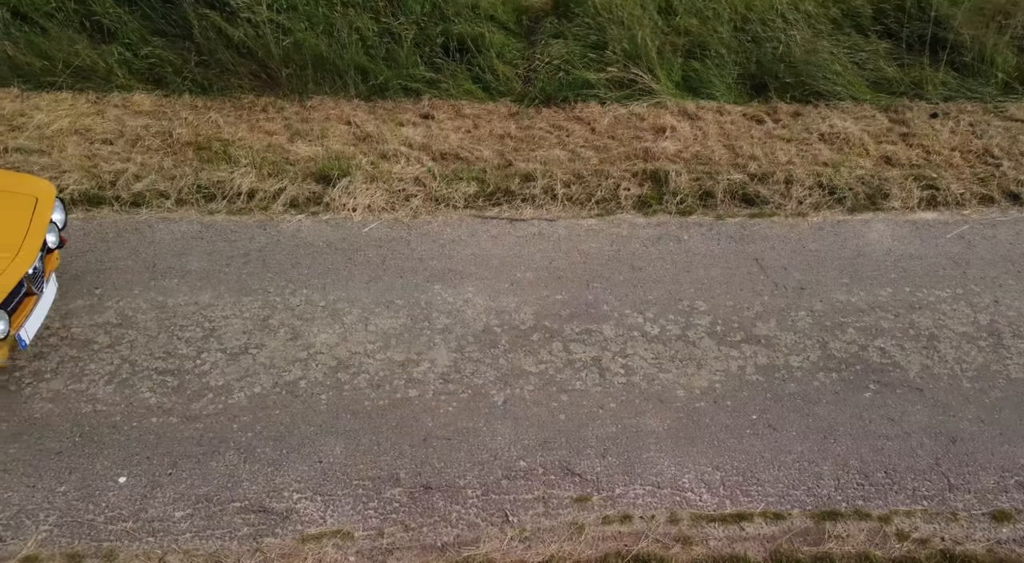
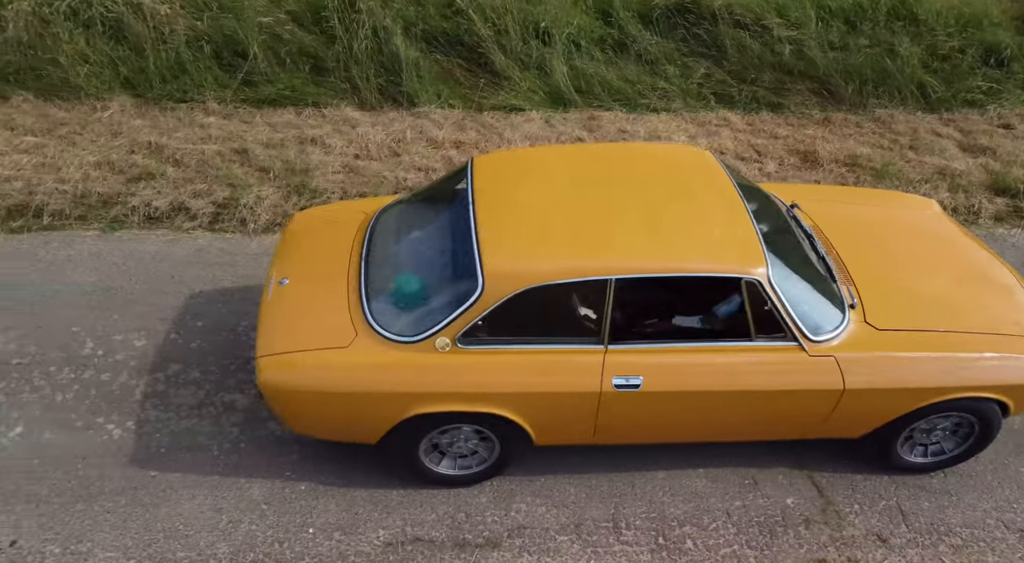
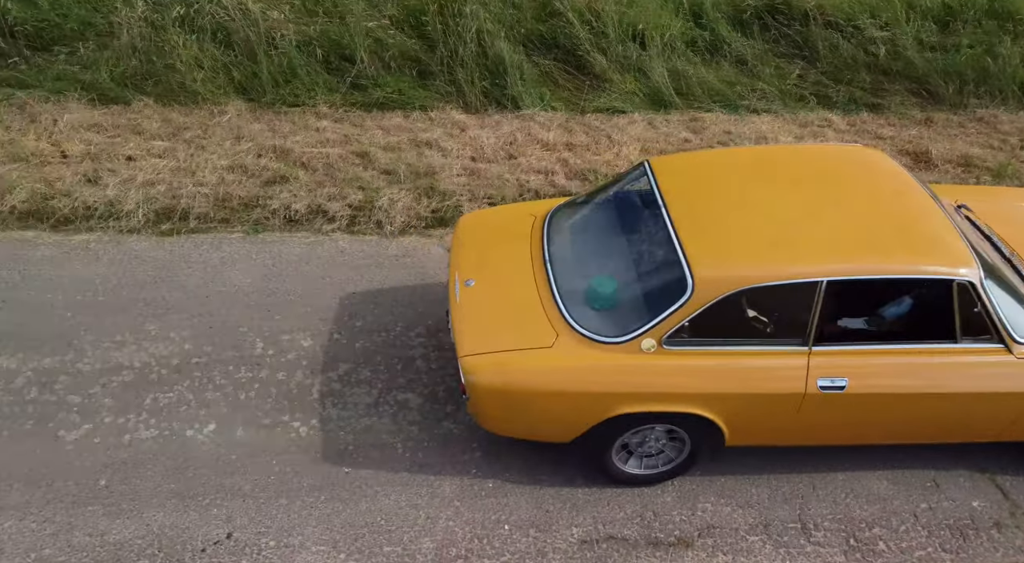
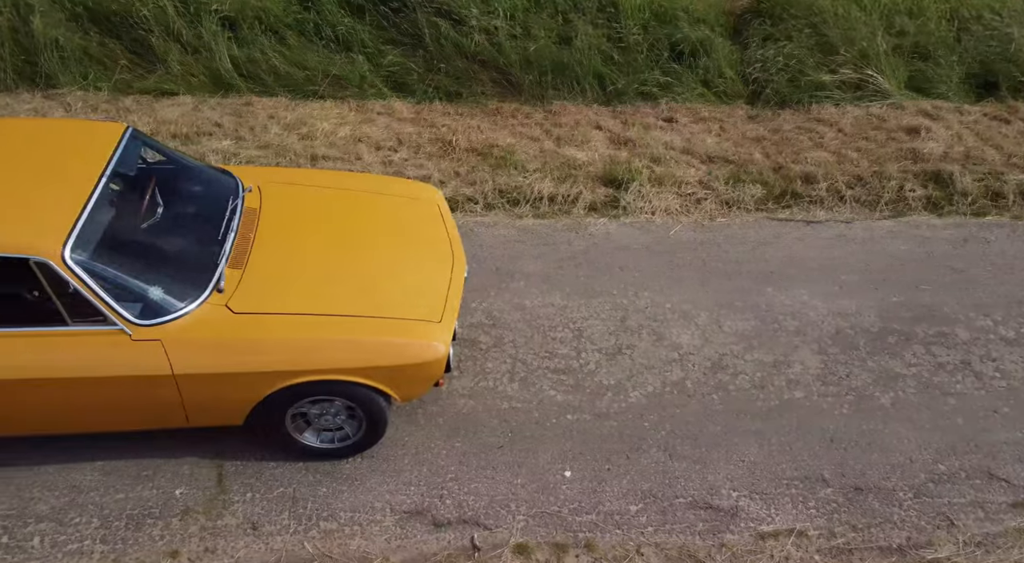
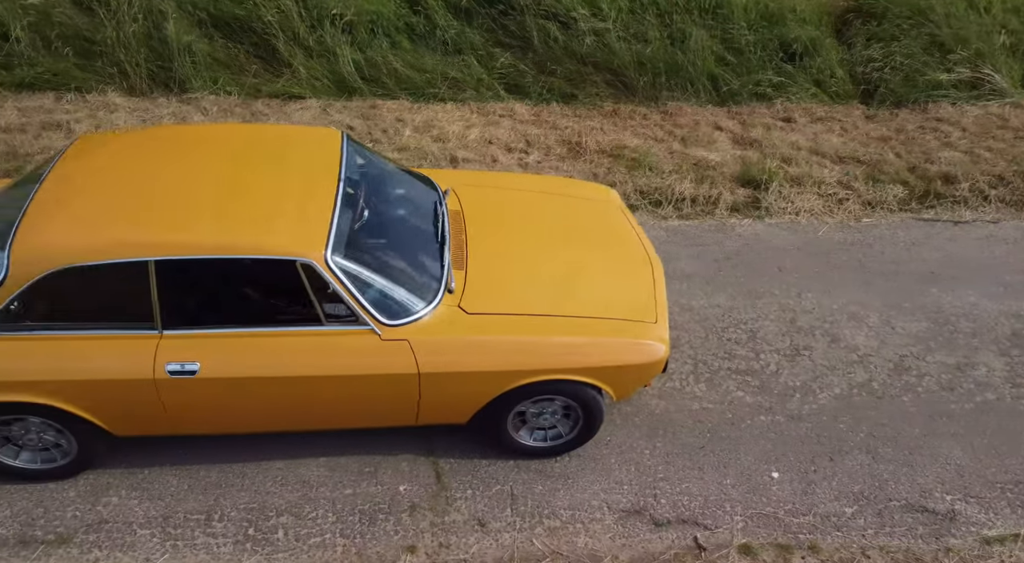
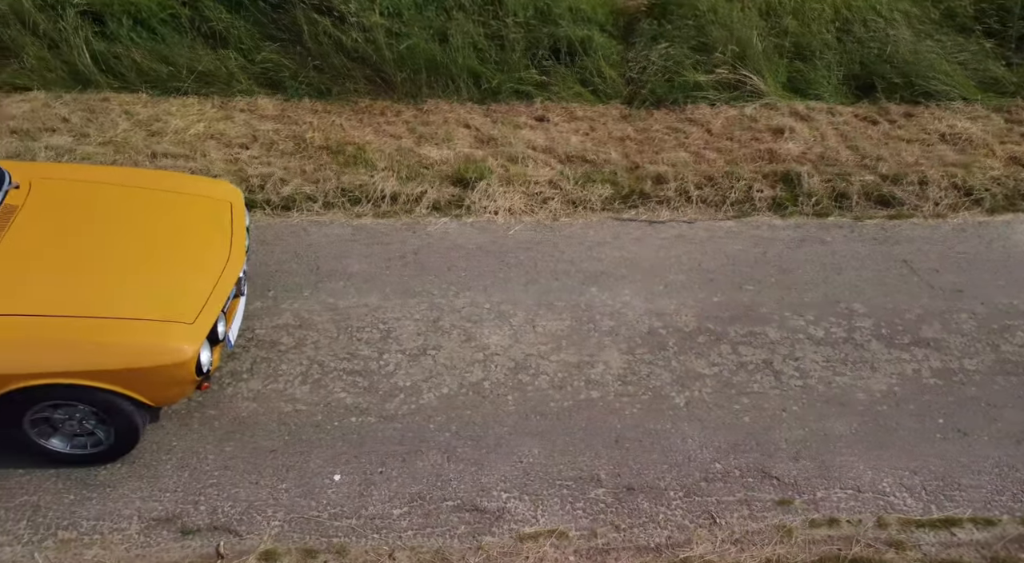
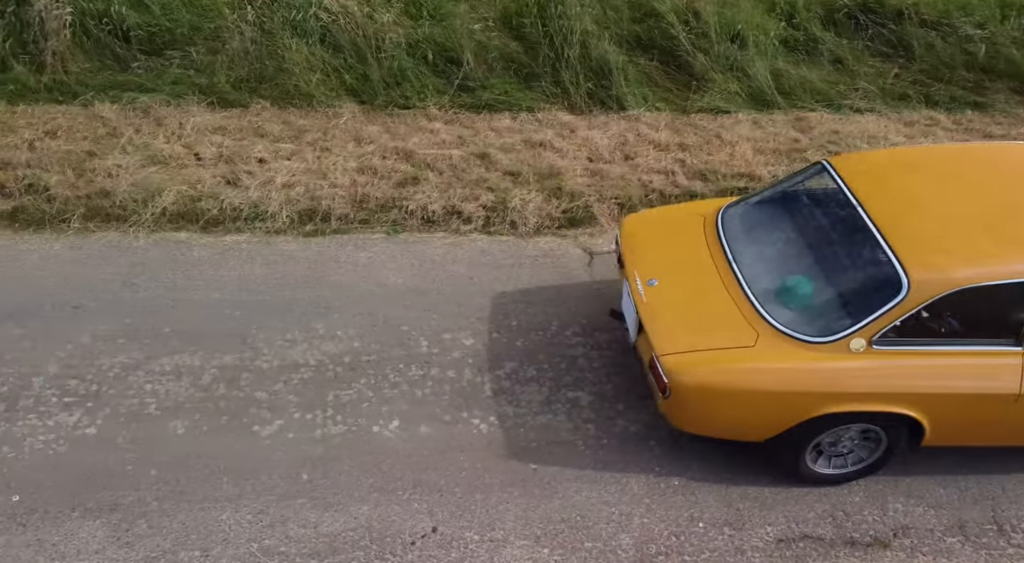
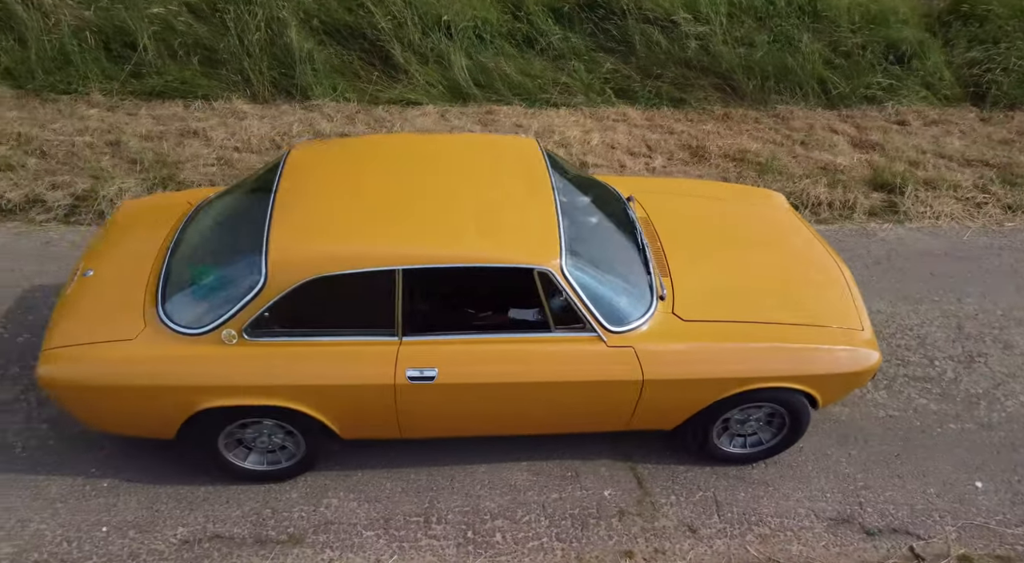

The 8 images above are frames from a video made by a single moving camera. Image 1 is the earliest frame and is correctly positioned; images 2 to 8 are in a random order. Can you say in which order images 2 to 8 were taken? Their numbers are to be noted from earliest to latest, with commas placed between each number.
6, 4, 5, 8, 2, 3, 7
